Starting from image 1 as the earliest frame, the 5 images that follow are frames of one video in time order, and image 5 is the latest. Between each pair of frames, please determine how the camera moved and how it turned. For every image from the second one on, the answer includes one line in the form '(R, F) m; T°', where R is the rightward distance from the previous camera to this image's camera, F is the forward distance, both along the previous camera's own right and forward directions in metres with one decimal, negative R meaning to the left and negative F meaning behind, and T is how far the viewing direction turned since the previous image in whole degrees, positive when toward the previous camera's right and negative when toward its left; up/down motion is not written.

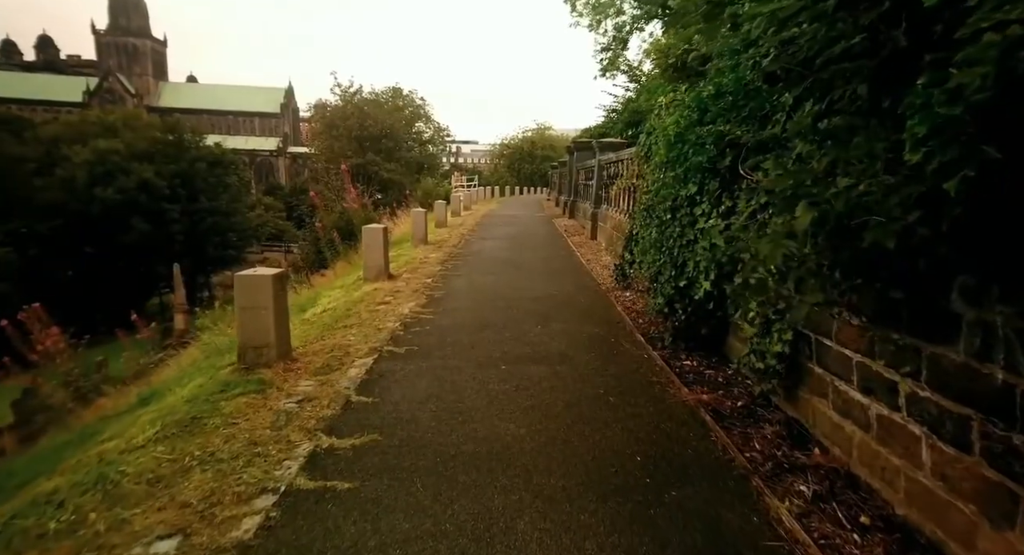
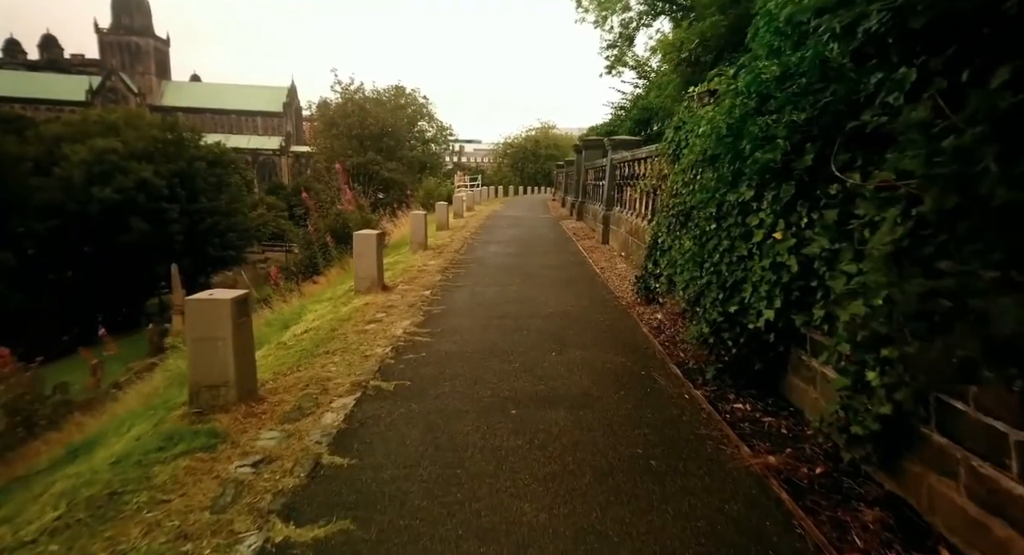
(-0.1, +0.8) m; 0°
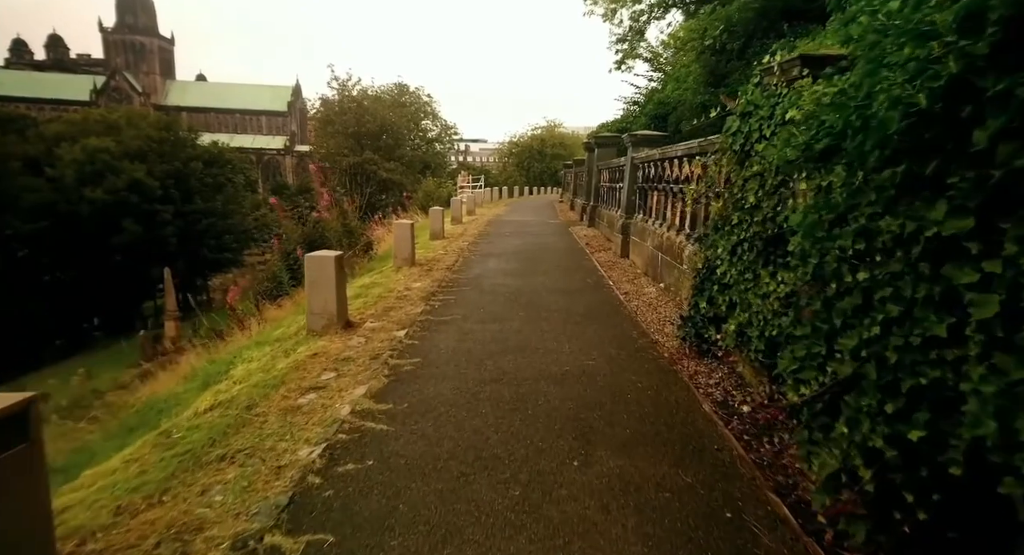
(0.0, +1.7) m; -1°
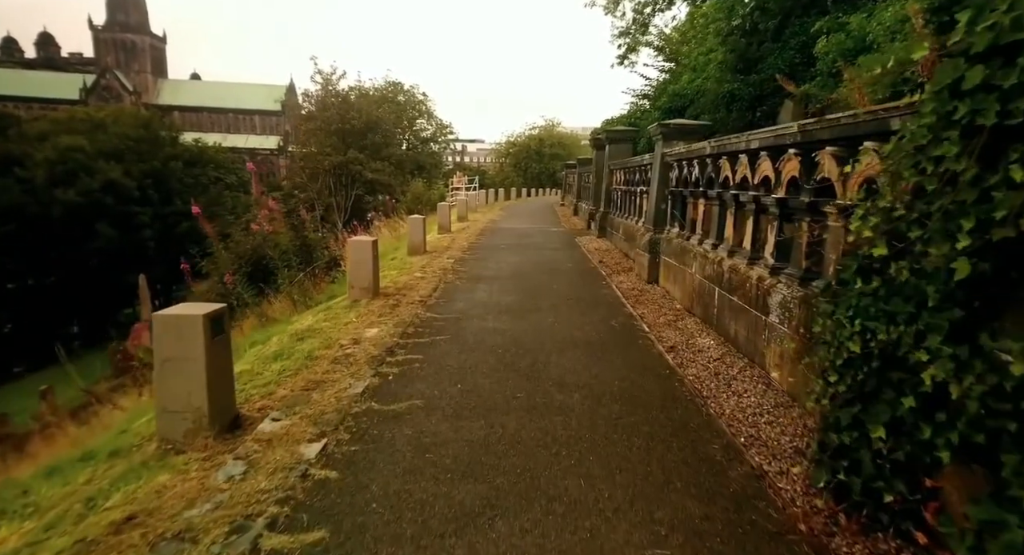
(0.0, +2.3) m; 0°
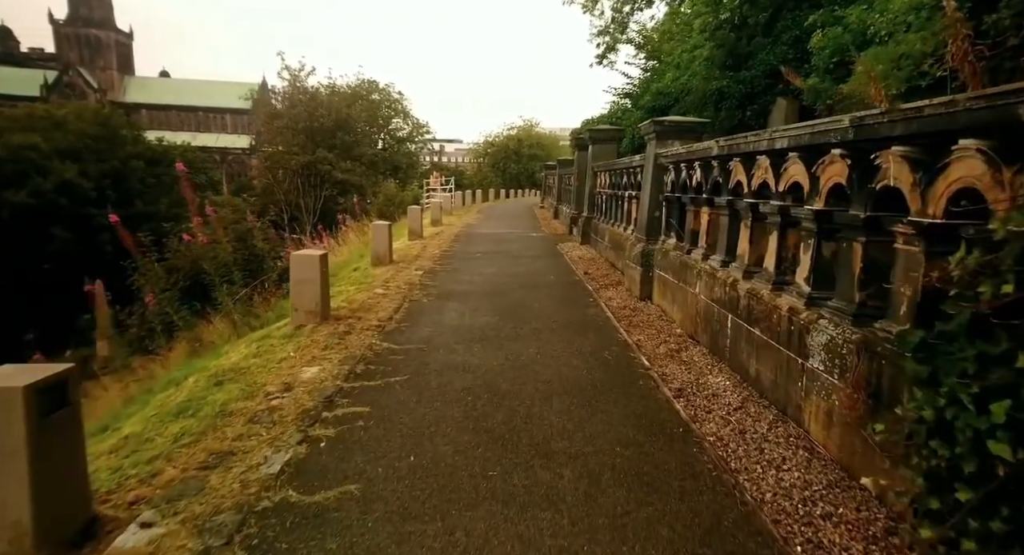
(+0.1, +1.0) m; +2°
